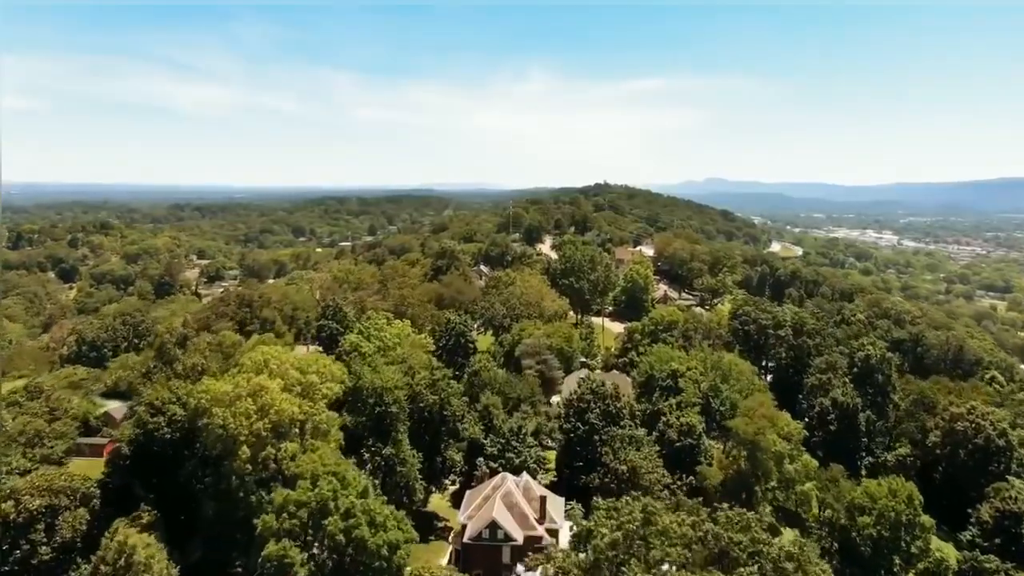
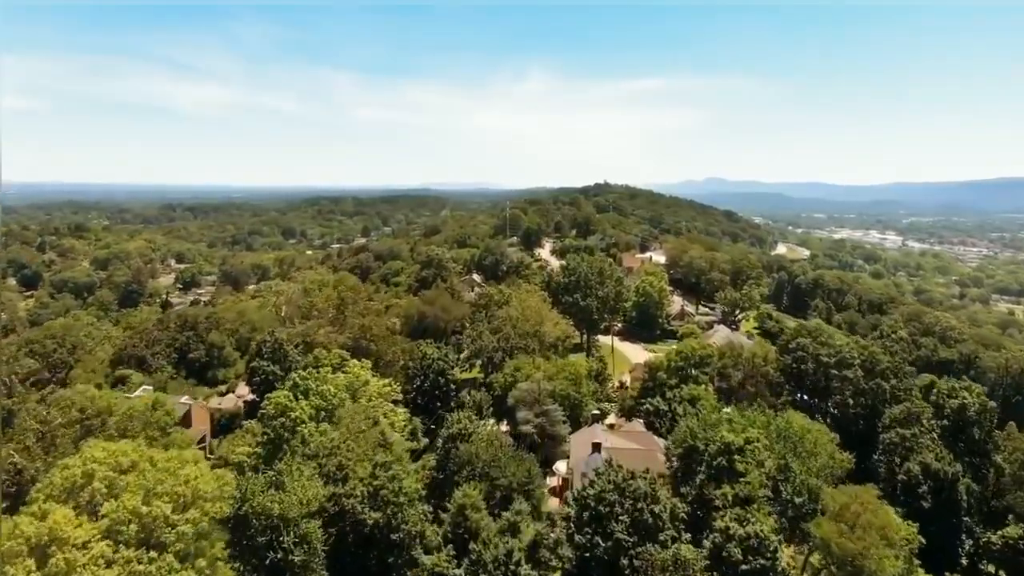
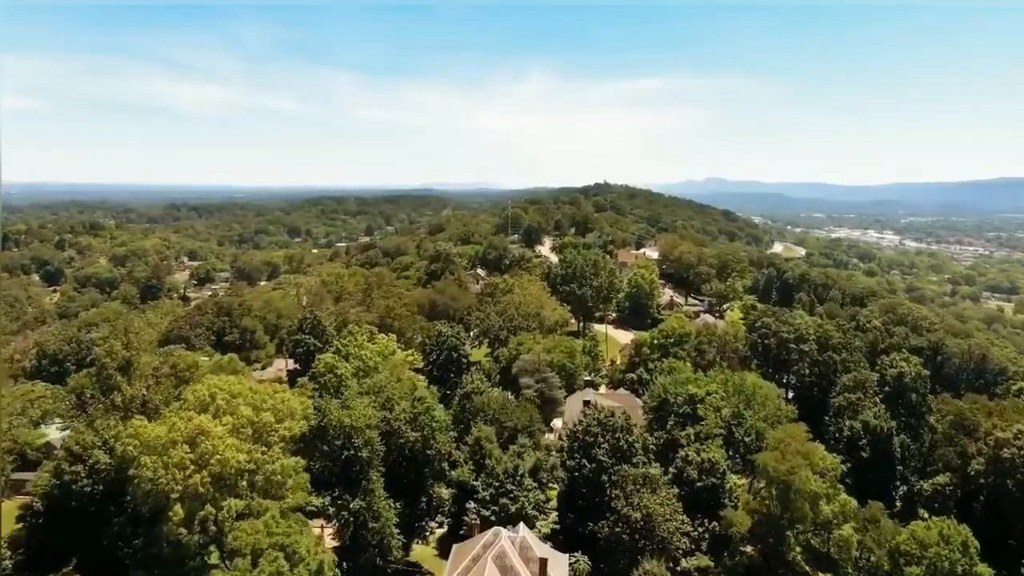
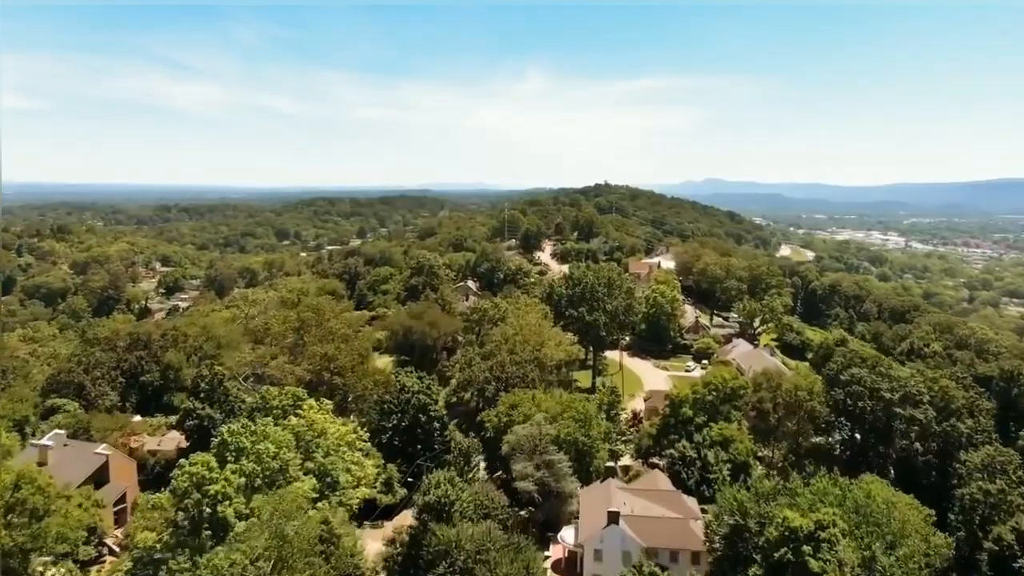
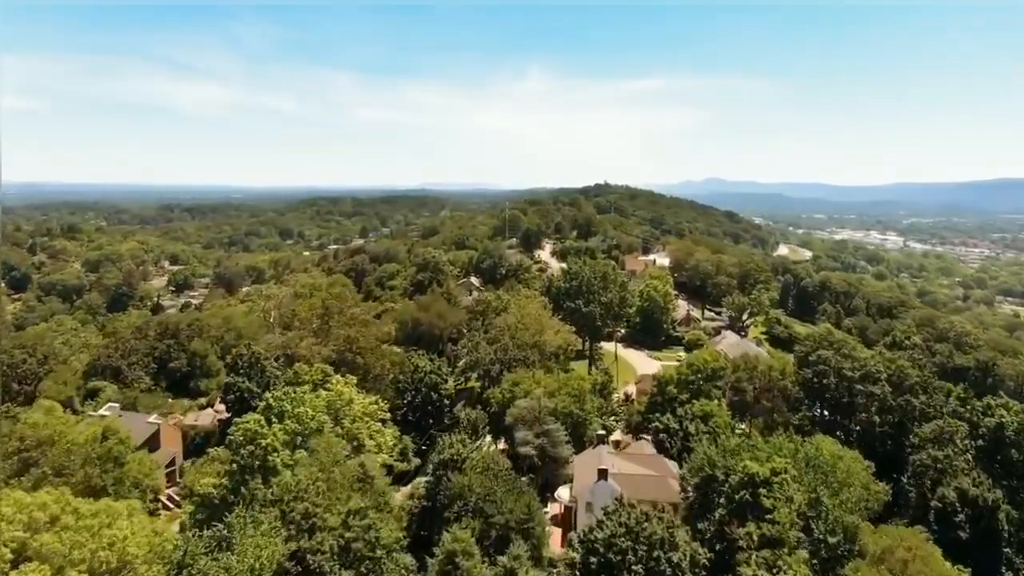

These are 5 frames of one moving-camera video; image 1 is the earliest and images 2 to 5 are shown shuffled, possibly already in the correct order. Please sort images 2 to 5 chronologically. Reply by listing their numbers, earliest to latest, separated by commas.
3, 2, 5, 4
